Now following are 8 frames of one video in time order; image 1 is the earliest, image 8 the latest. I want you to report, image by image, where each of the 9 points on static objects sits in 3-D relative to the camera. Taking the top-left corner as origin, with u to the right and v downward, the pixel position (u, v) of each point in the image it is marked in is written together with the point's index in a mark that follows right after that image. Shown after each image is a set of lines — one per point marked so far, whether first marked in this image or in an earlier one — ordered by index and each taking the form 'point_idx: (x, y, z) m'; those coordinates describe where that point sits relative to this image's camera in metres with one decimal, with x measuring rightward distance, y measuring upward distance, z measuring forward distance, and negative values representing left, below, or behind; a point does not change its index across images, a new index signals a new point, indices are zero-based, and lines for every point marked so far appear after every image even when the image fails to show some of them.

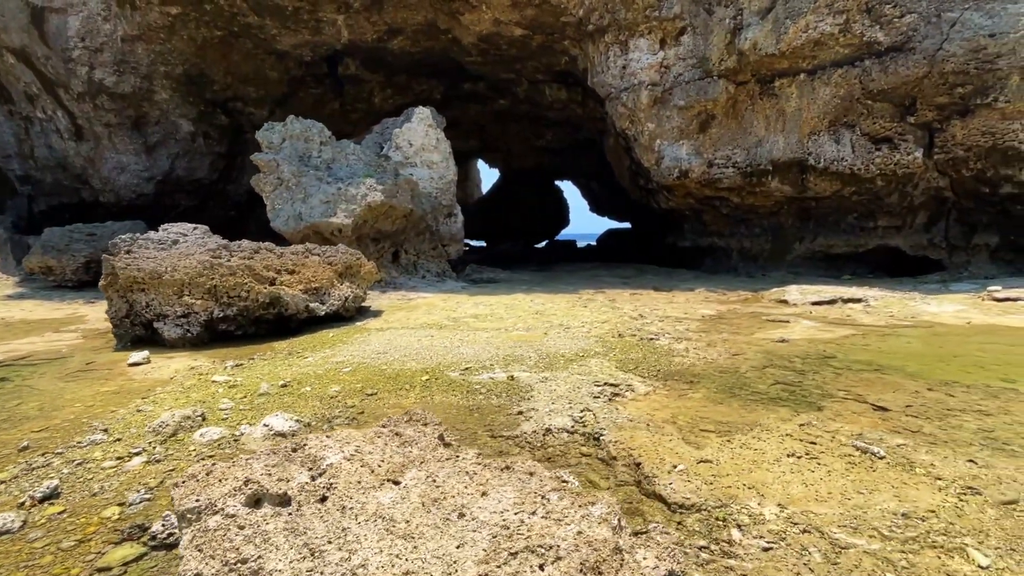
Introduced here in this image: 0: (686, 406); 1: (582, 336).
0: (+0.8, -0.5, +2.3) m
1: (+0.4, -0.4, +3.6) m
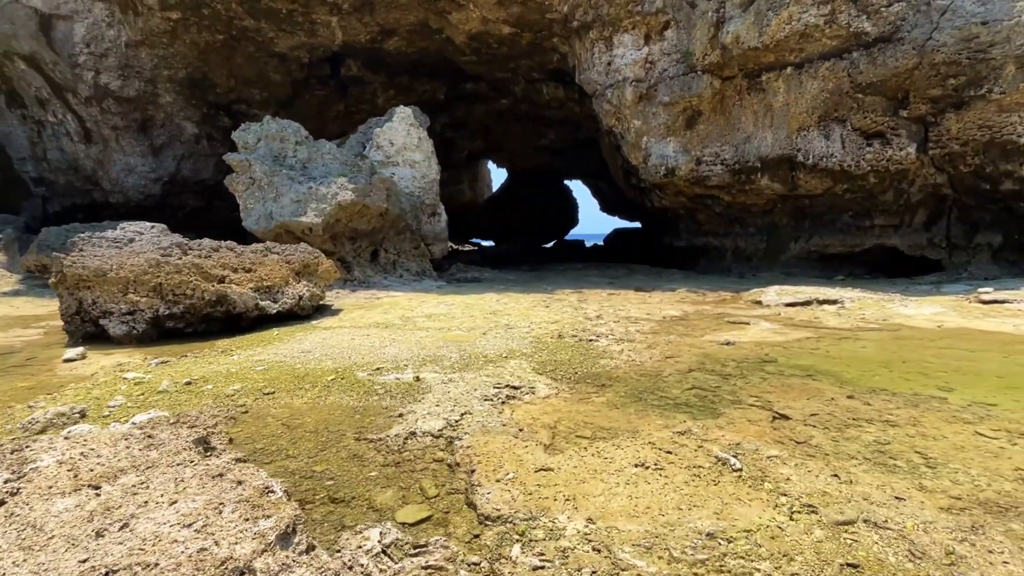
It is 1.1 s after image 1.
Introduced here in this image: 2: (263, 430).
0: (+0.3, -0.5, +2.2) m
1: (0.0, -0.3, +3.6) m
2: (-1.0, -0.6, +2.1) m
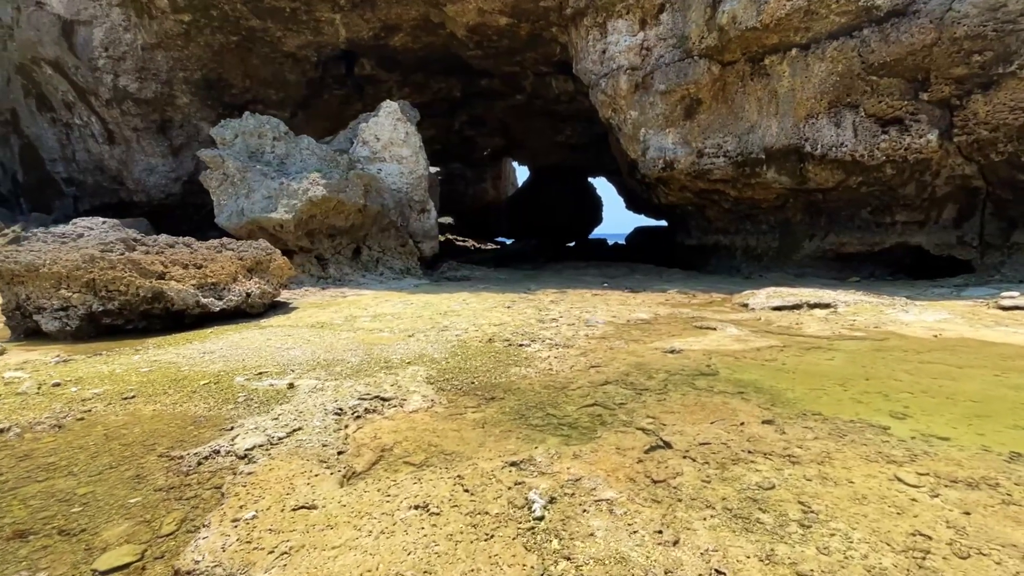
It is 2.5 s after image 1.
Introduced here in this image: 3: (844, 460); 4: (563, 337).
0: (-0.3, -0.5, +1.9) m
1: (-0.5, -0.3, +3.3) m
2: (-1.6, -0.6, +1.9) m
3: (+1.0, -0.5, +1.6) m
4: (+0.3, -0.3, +3.5) m
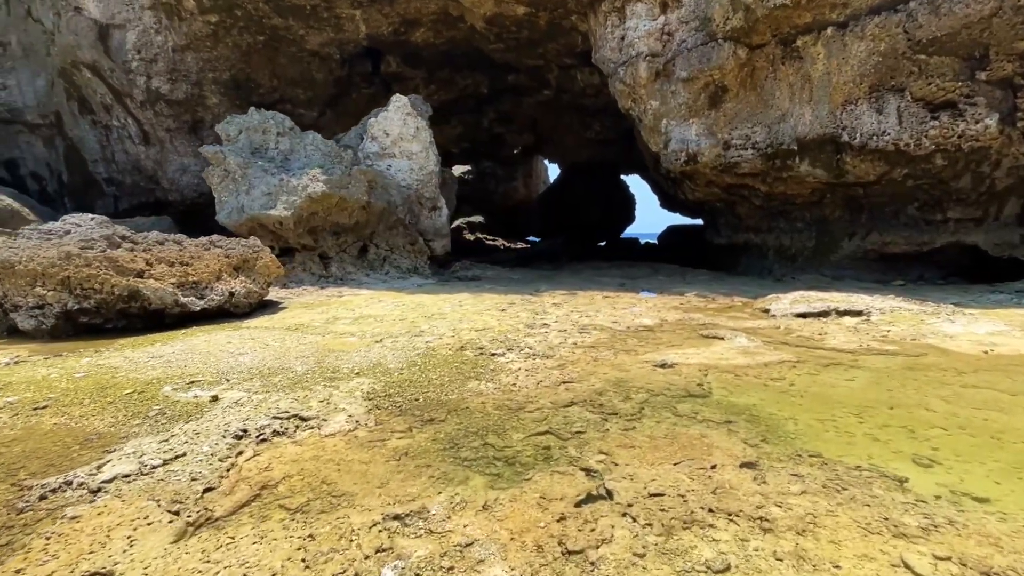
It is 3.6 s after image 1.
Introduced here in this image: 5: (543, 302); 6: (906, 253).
0: (-0.5, -0.6, +1.6) m
1: (-0.6, -0.4, +3.0) m
2: (-1.8, -0.6, +1.7) m
3: (+0.8, -0.6, +1.2) m
4: (+0.2, -0.4, +3.2) m
5: (+0.3, -0.1, +4.9) m
6: (+4.7, +0.4, +6.1) m
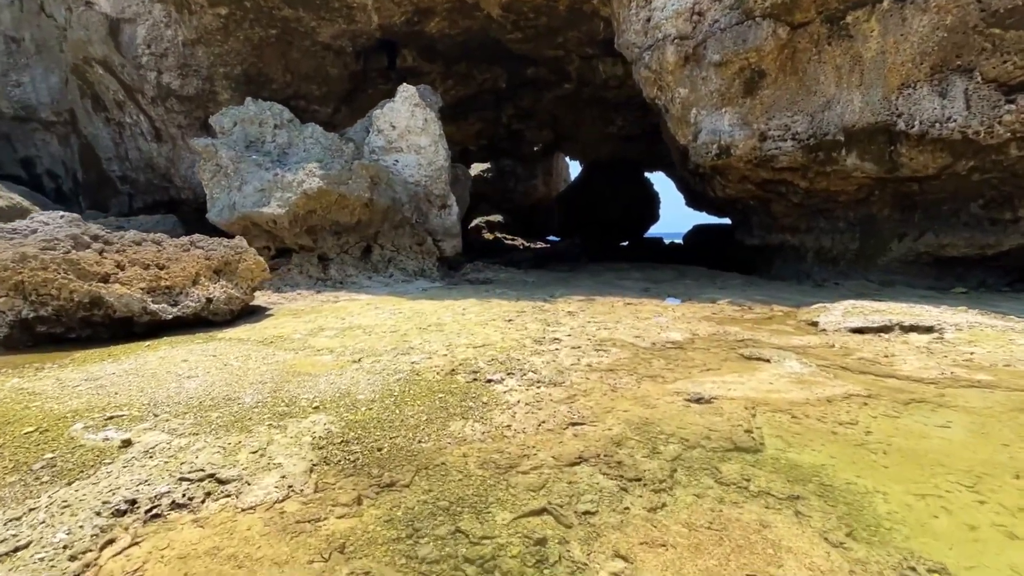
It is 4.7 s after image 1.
0: (-0.6, -0.6, +1.2) m
1: (-0.6, -0.4, +2.5) m
2: (-1.9, -0.6, +1.2) m
3: (+0.7, -0.6, +0.7) m
4: (+0.2, -0.4, +2.7) m
5: (+0.4, -0.2, +4.4) m
6: (+4.8, +0.3, +5.4) m
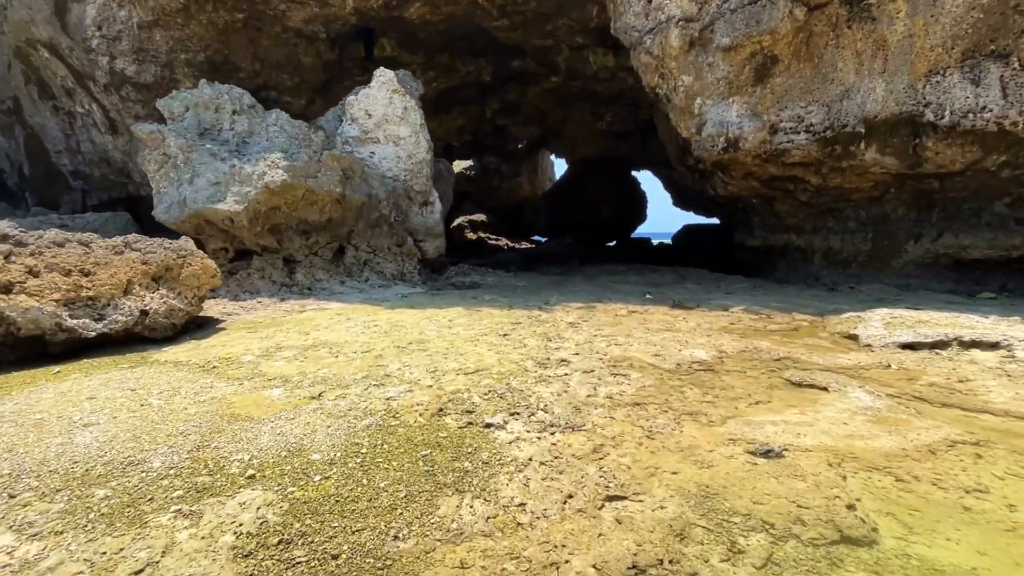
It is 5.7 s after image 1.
0: (-0.5, -0.7, +0.6) m
1: (-0.6, -0.5, +1.9) m
2: (-1.8, -0.7, +0.6) m
3: (+0.8, -0.7, +0.2) m
4: (+0.2, -0.5, +2.1) m
5: (+0.3, -0.3, +3.9) m
6: (+4.7, +0.3, +5.0) m
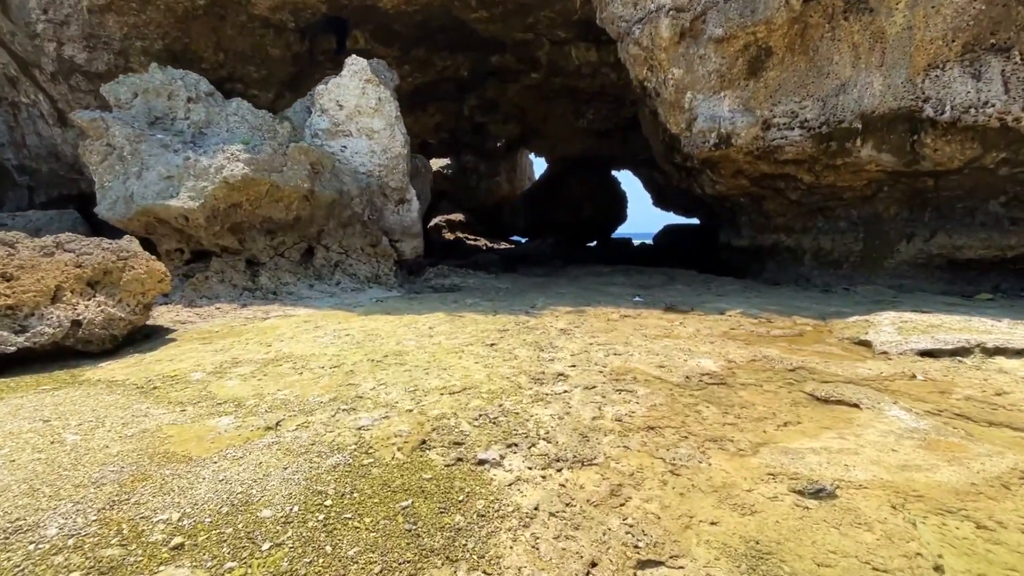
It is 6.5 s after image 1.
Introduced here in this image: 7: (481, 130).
0: (-0.5, -0.7, +0.2) m
1: (-0.6, -0.5, +1.6) m
2: (-1.8, -0.7, +0.2) m
3: (+0.8, -0.7, -0.1) m
4: (+0.2, -0.5, +1.8) m
5: (+0.2, -0.3, +3.6) m
6: (+4.6, +0.3, +4.9) m
7: (-0.7, +3.5, +11.3) m
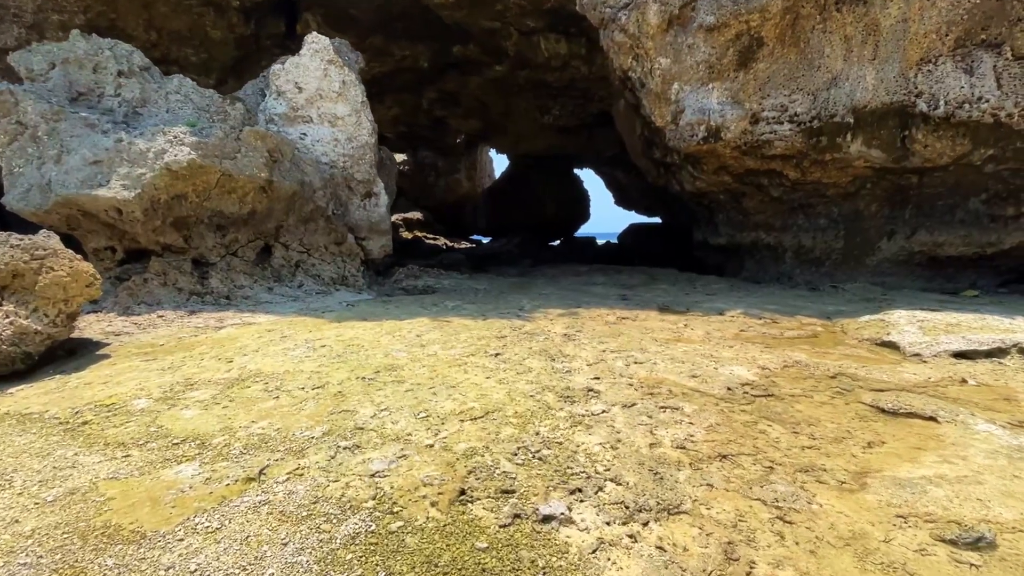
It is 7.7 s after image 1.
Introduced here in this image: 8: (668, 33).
0: (-0.2, -0.7, -0.2) m
1: (-0.4, -0.5, +1.2) m
2: (-1.5, -0.7, -0.3) m
3: (+1.2, -0.7, -0.4) m
4: (+0.4, -0.5, +1.5) m
5: (+0.2, -0.3, +3.2) m
6: (+4.4, +0.3, +5.0) m
7: (-1.5, +3.5, +10.8) m
8: (+1.5, +2.4, +4.8) m
